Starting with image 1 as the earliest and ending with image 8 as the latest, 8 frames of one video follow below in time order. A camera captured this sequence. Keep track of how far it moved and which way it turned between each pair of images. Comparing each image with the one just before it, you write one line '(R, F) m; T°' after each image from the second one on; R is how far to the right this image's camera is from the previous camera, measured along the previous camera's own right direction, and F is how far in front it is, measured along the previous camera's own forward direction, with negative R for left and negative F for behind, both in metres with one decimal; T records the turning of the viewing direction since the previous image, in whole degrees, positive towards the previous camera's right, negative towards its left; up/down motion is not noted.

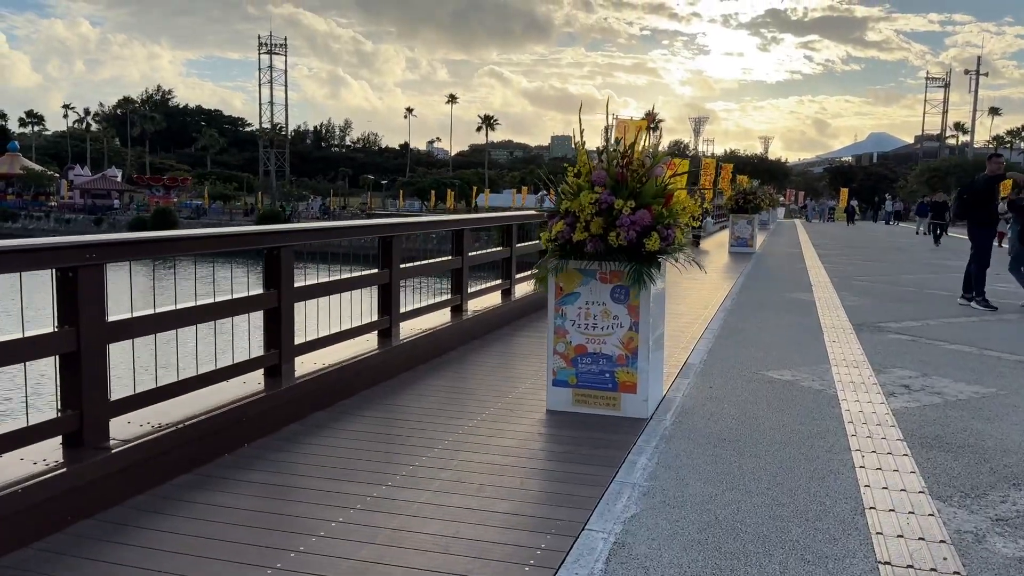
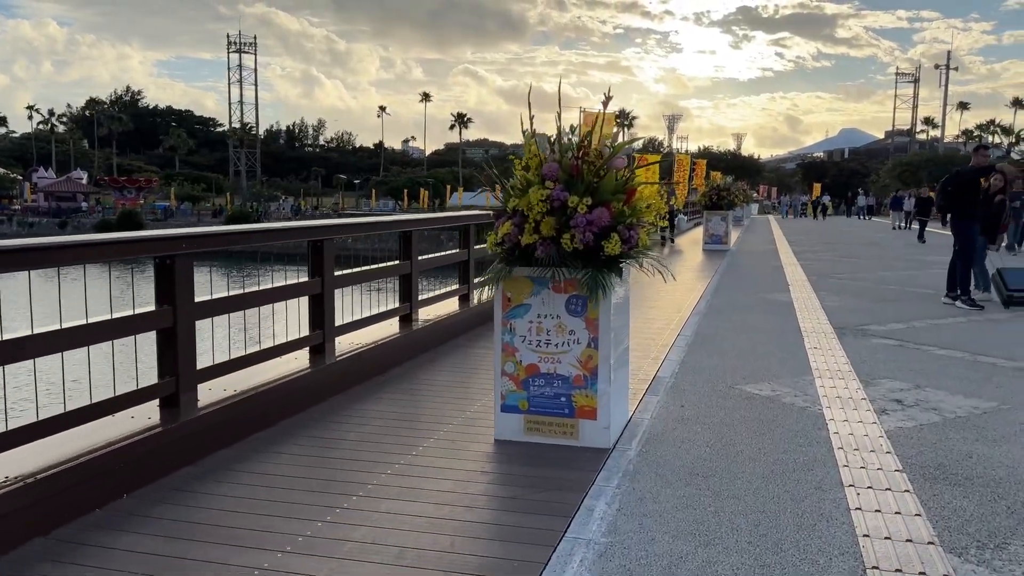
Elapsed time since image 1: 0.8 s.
(+0.1, +0.5) m; +2°
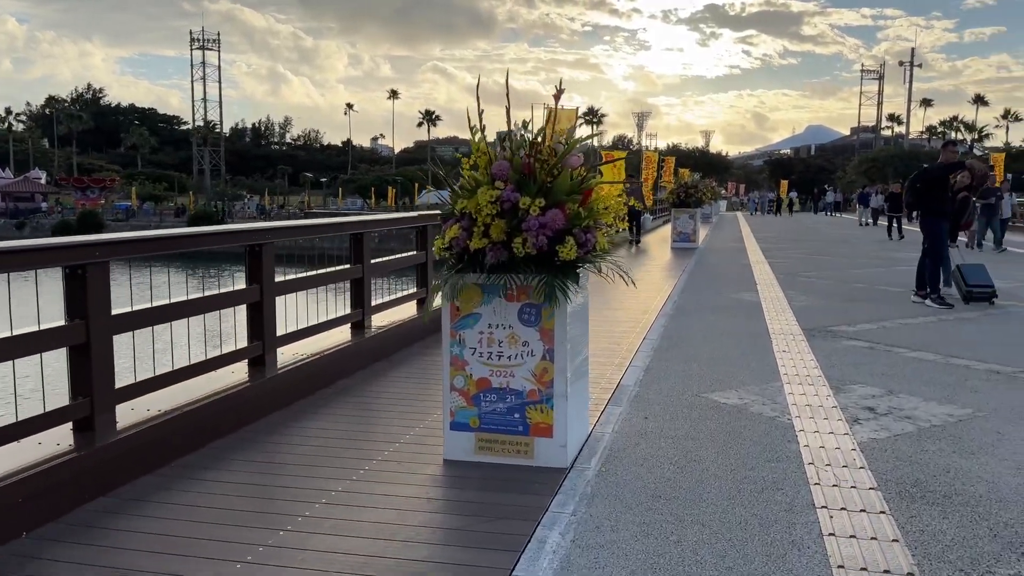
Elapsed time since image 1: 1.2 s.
(+0.1, +0.2) m; +2°
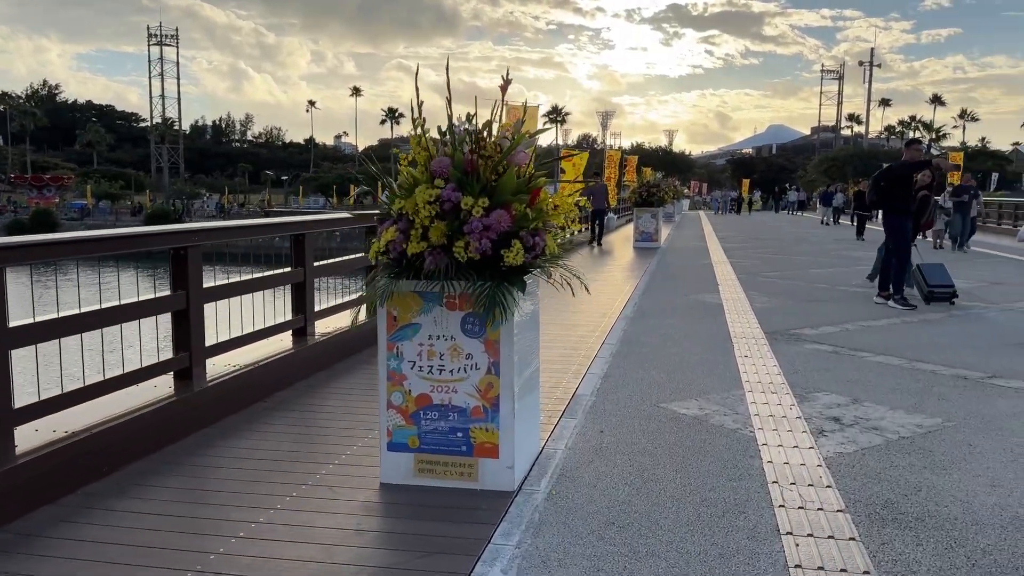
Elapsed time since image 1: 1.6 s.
(+0.1, +0.2) m; +2°
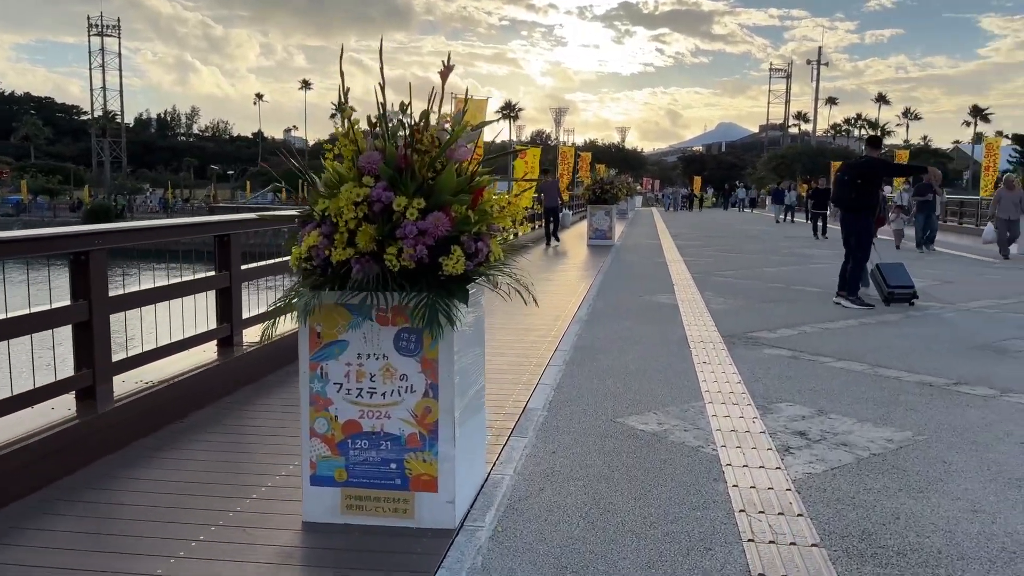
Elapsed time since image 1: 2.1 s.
(0.0, +0.3) m; +3°
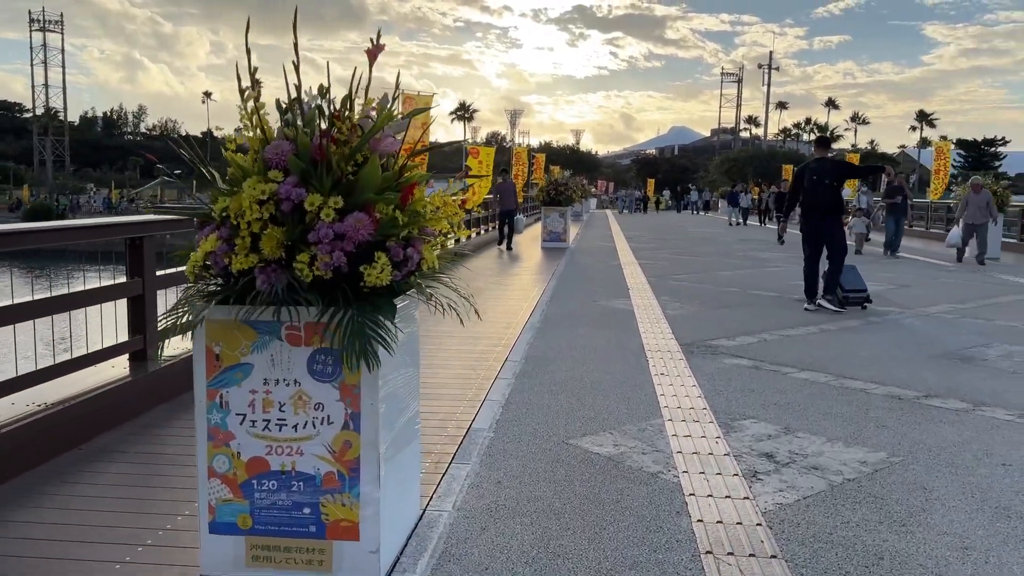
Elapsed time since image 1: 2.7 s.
(0.0, +0.3) m; +3°
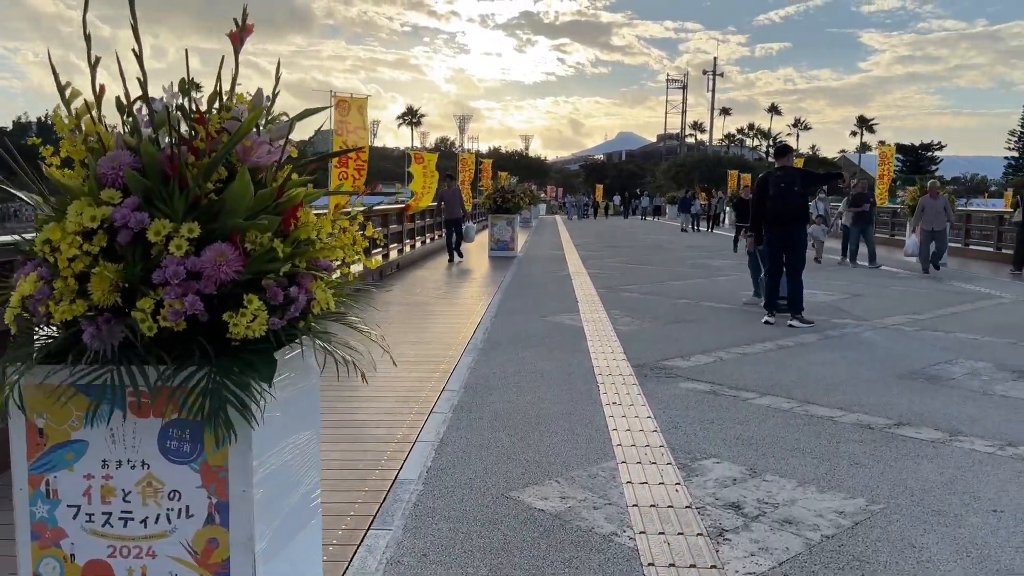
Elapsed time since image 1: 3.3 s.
(+0.1, +0.4) m; +3°
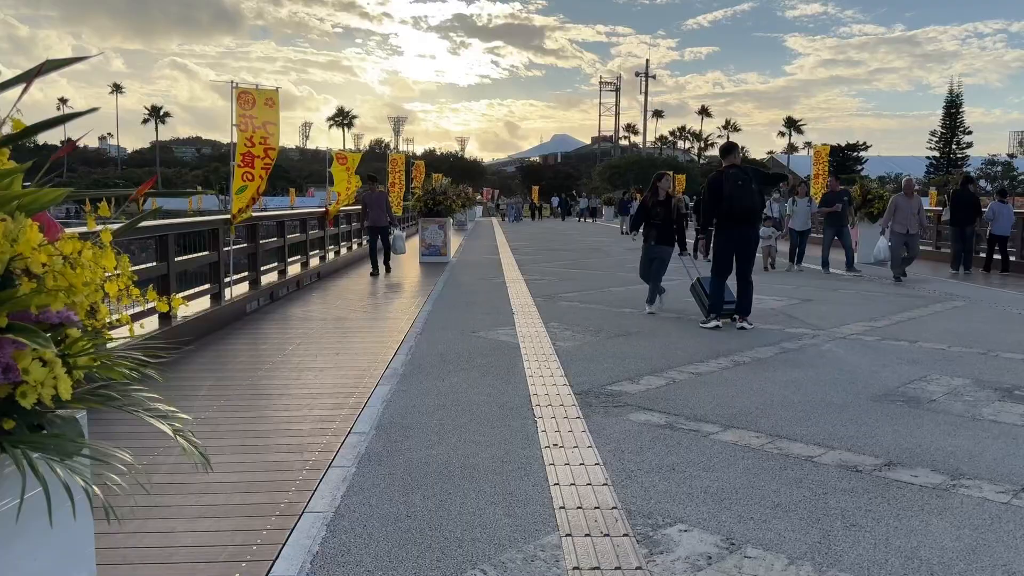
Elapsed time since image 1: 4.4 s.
(+0.1, +0.7) m; +4°
